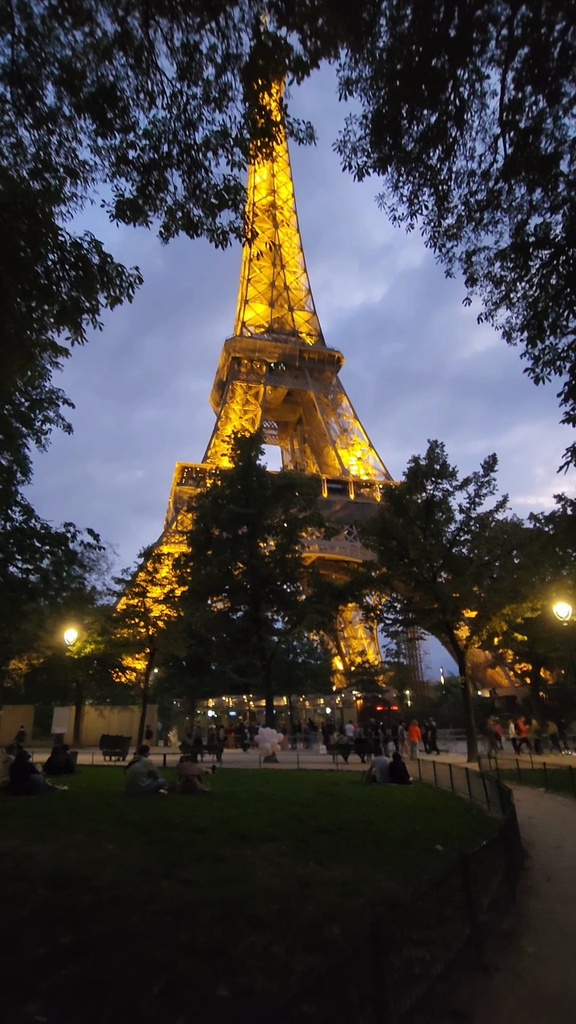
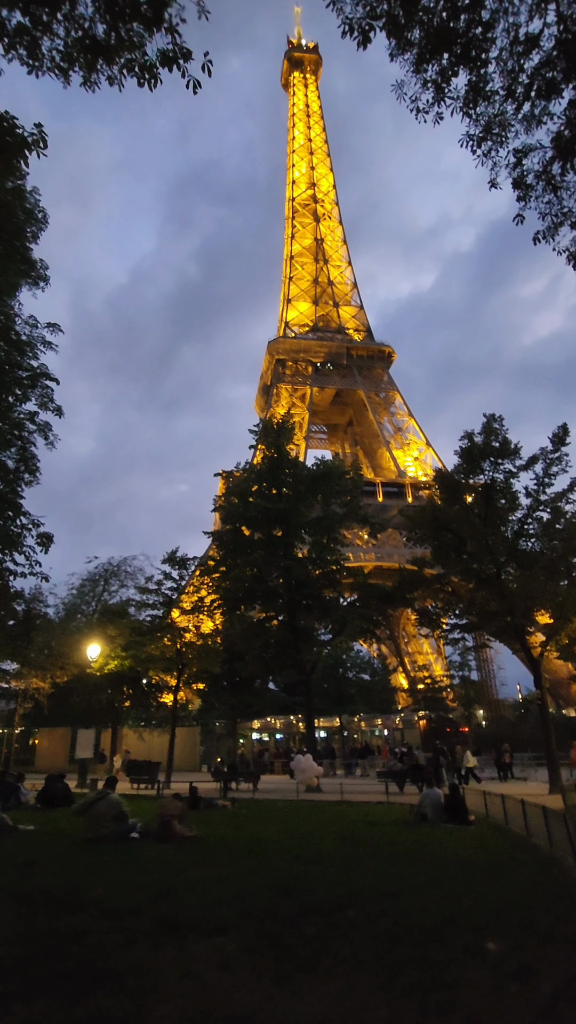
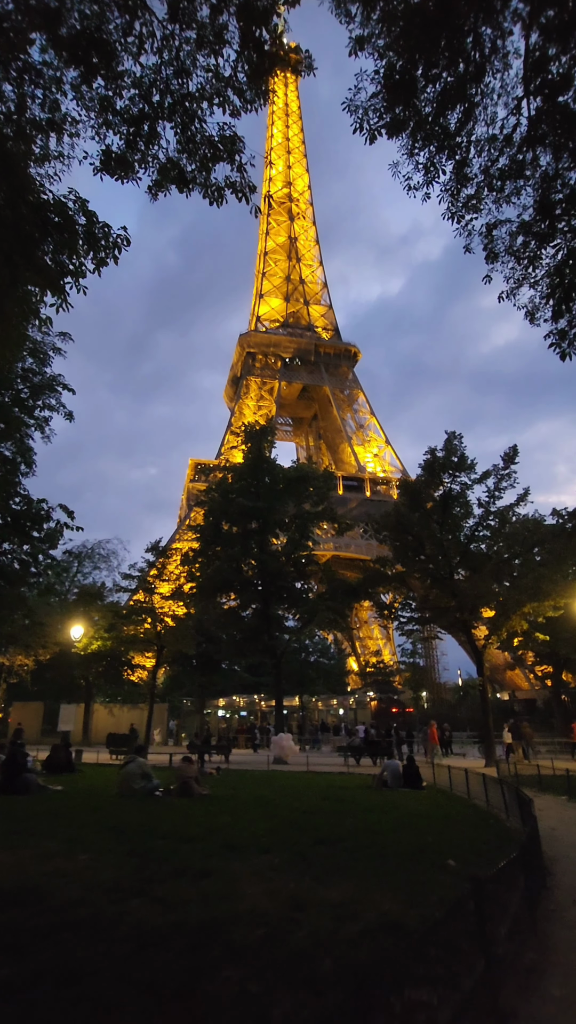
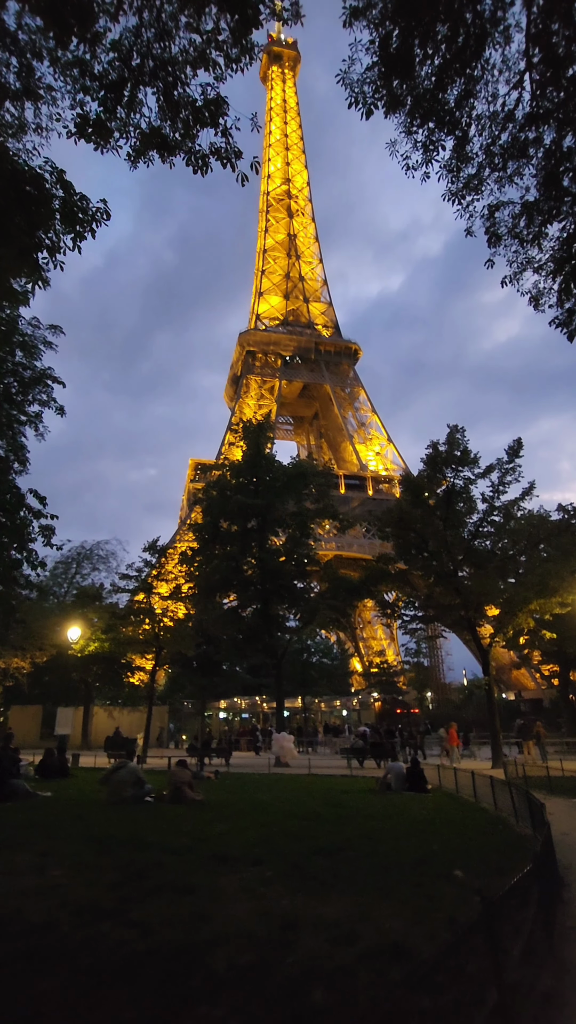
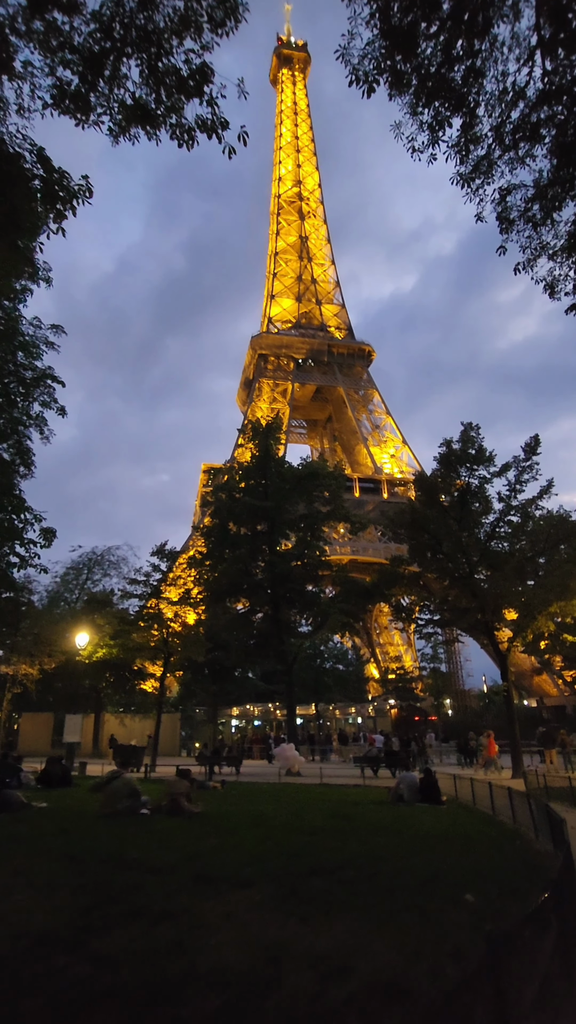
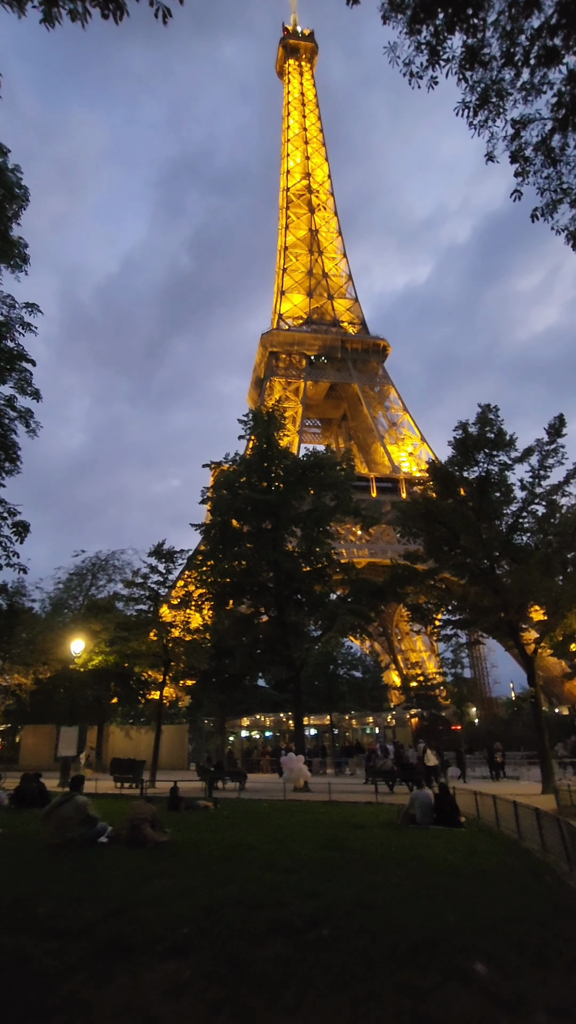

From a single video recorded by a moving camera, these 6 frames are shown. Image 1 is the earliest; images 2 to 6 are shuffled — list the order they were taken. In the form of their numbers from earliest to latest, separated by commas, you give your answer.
3, 4, 5, 2, 6
